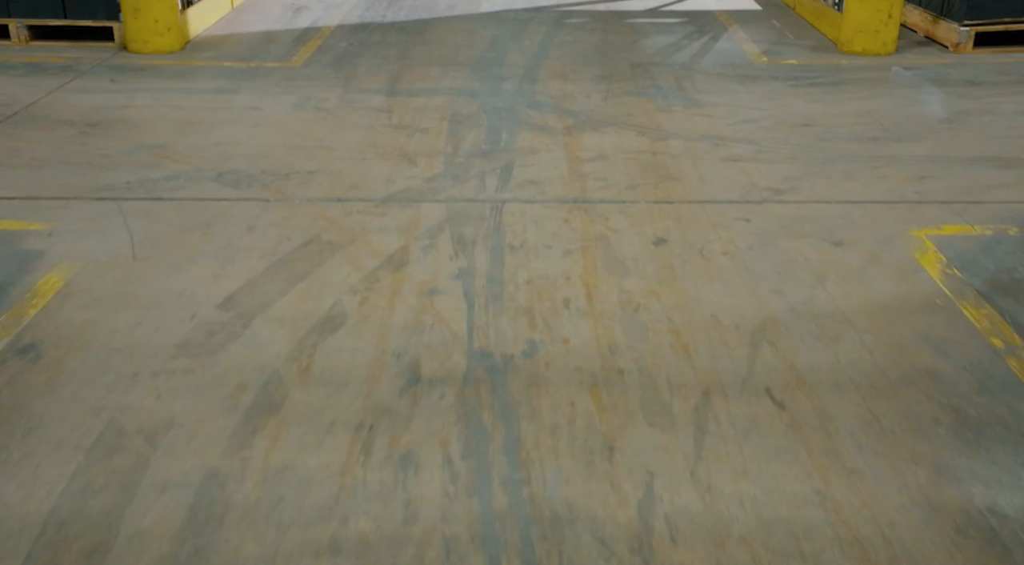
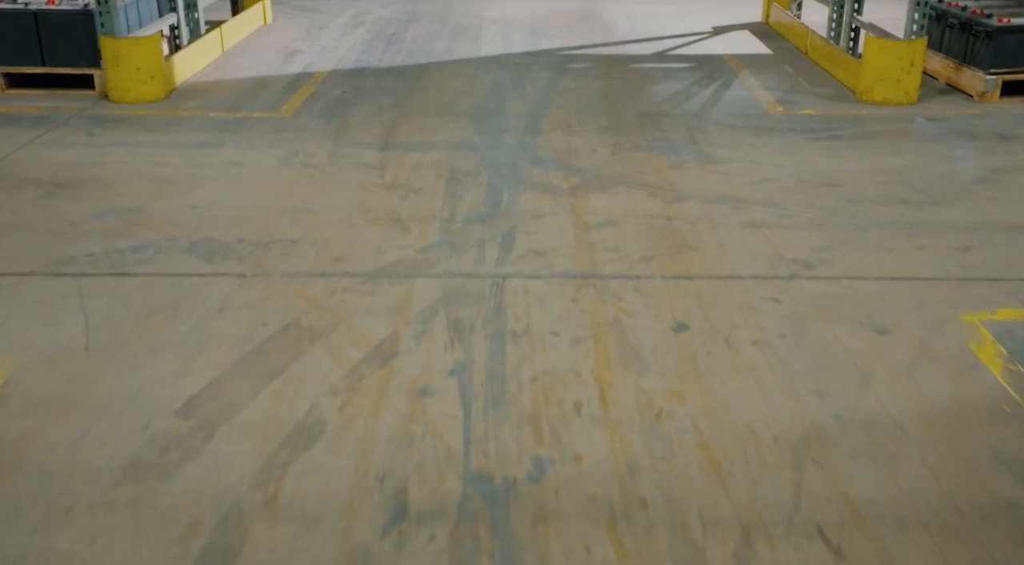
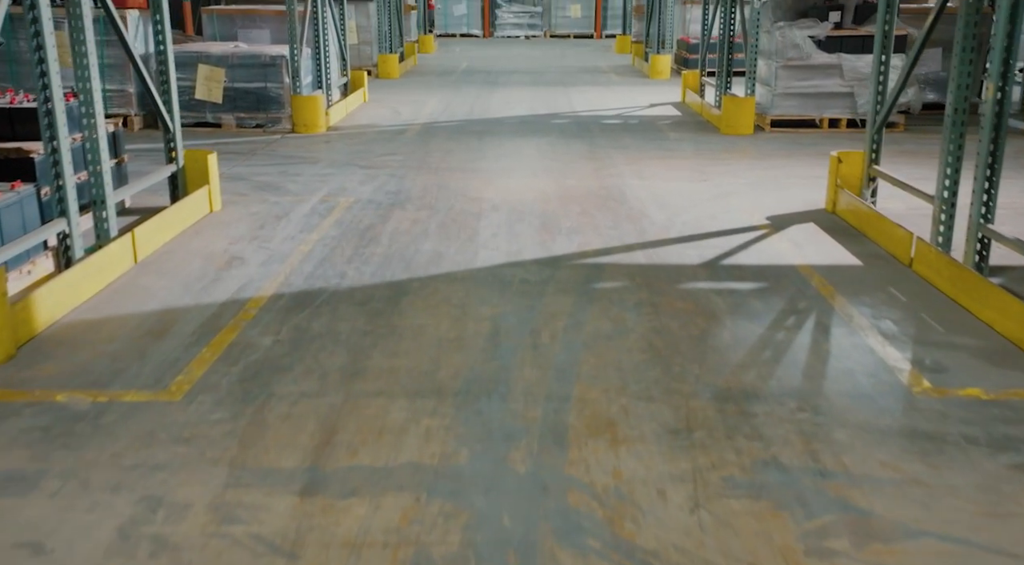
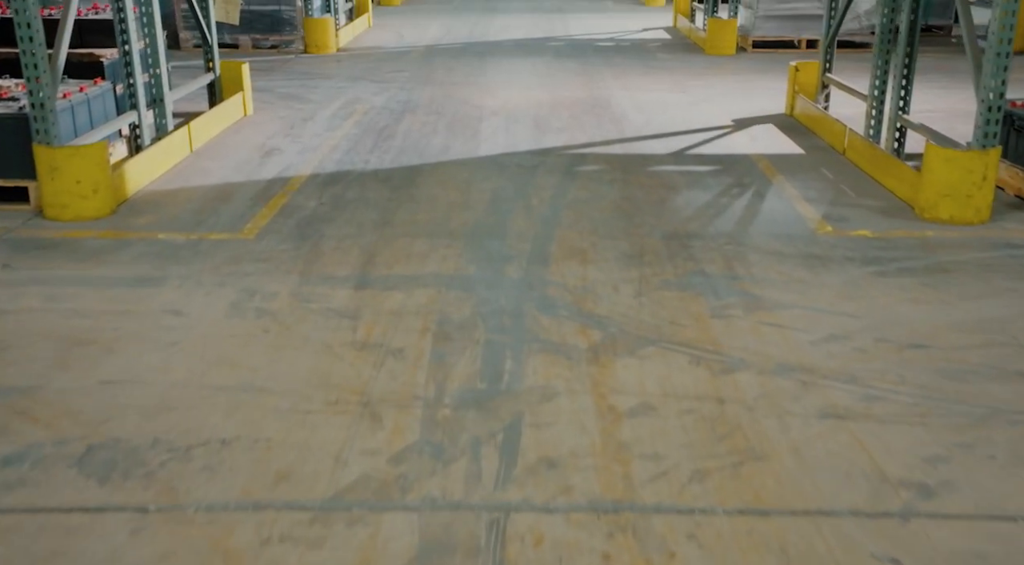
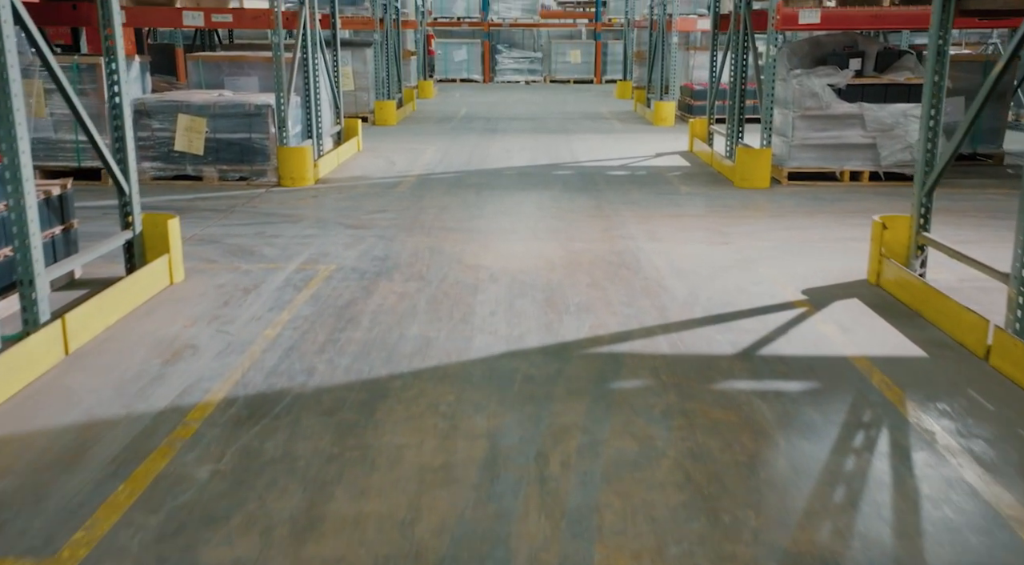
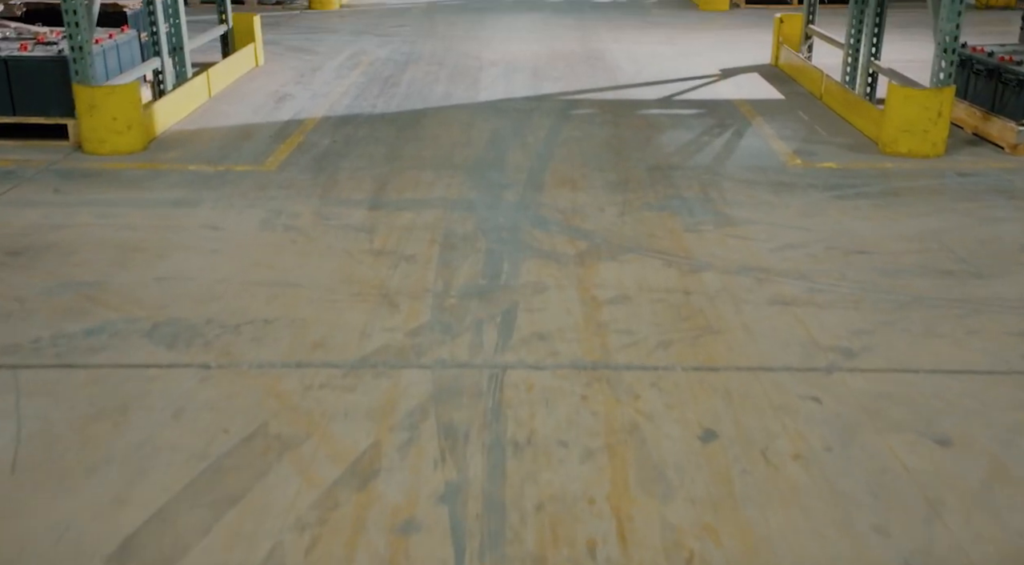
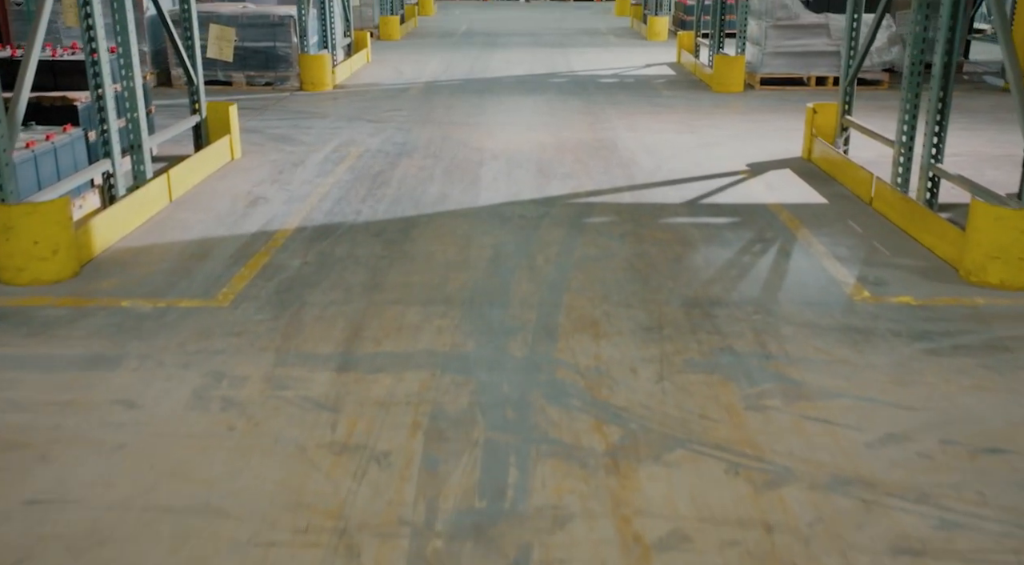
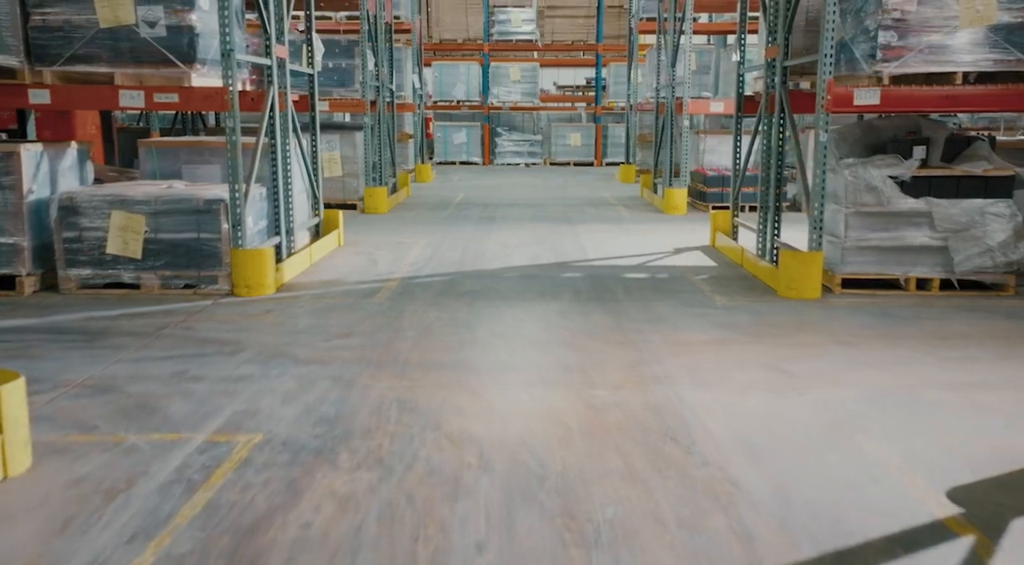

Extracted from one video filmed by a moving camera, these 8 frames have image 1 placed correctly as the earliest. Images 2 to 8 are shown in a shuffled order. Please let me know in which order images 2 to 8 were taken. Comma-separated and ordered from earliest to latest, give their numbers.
2, 6, 4, 7, 3, 5, 8
